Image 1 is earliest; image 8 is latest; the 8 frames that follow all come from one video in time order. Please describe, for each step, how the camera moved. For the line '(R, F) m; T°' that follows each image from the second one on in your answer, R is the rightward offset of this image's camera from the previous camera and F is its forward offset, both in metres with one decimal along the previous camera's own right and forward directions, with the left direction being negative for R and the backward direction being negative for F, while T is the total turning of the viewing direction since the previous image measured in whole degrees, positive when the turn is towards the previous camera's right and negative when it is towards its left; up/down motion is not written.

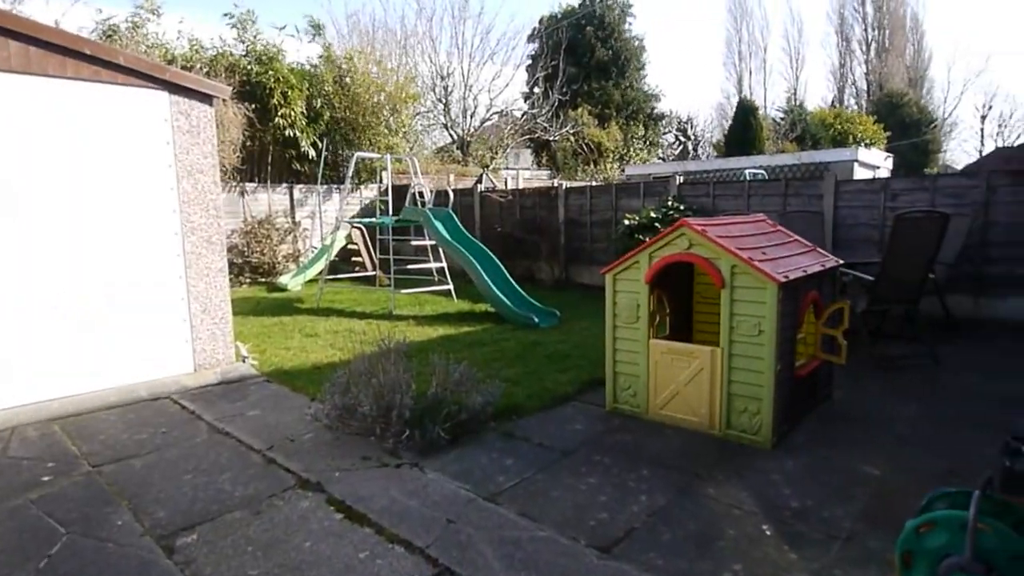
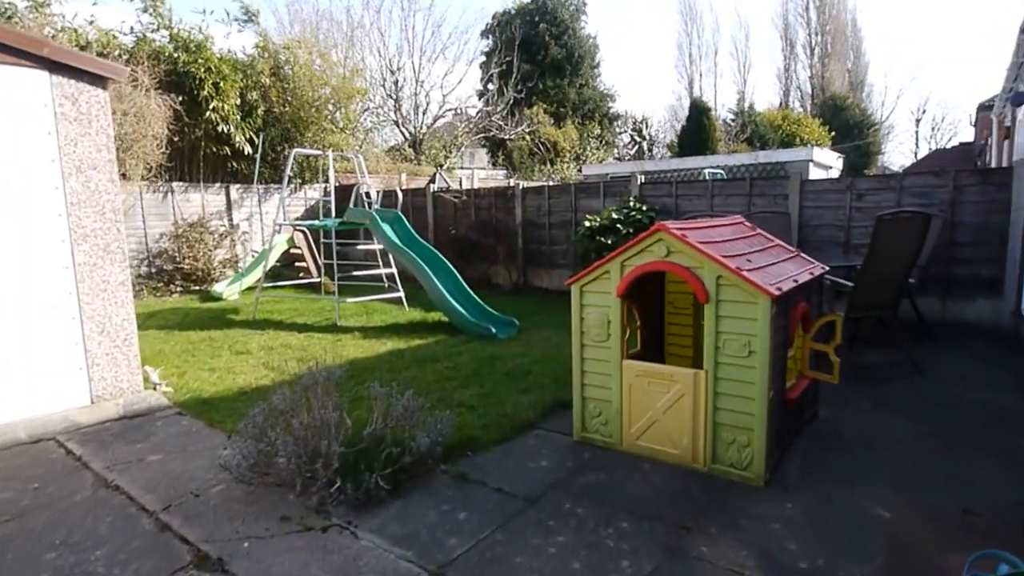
(0.0, +0.5) m; +4°
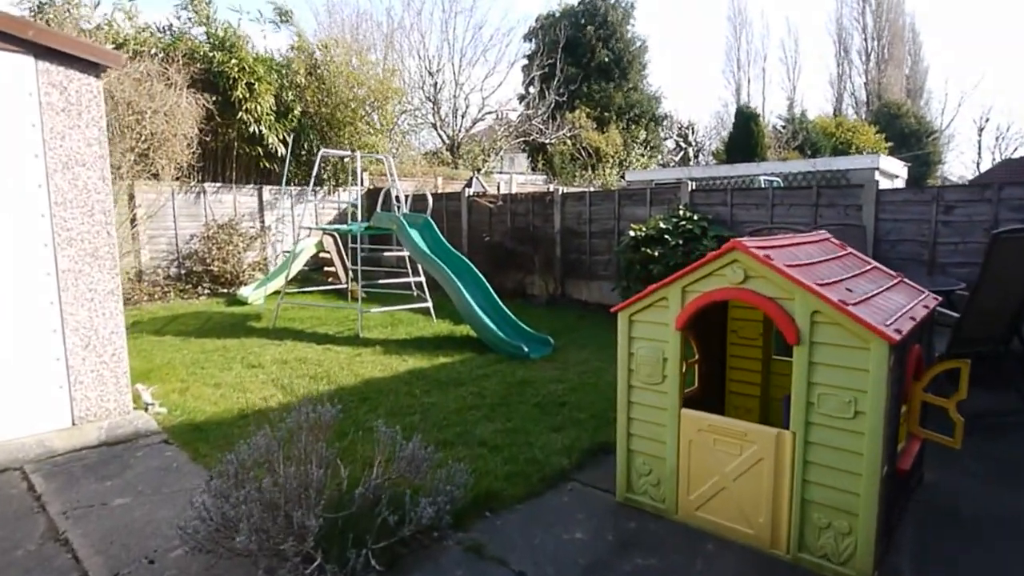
(0.0, +0.6) m; -4°
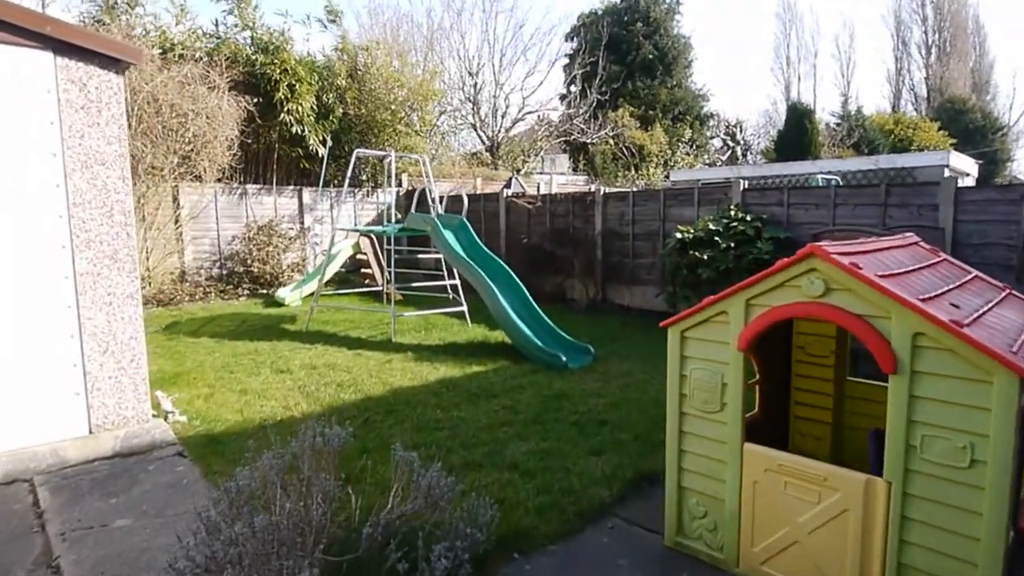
(0.0, +0.3) m; -4°
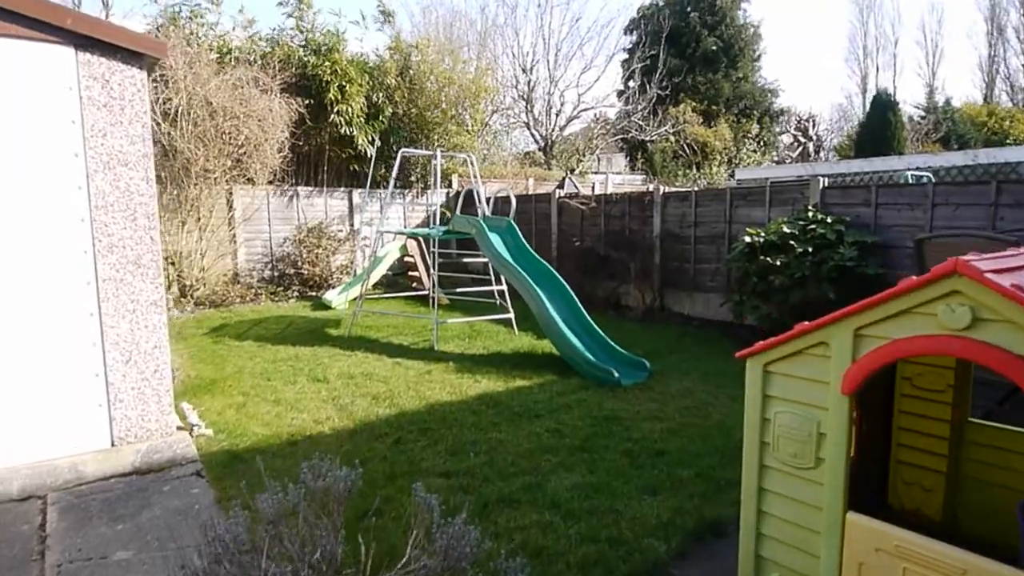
(+0.1, +0.4) m; -5°
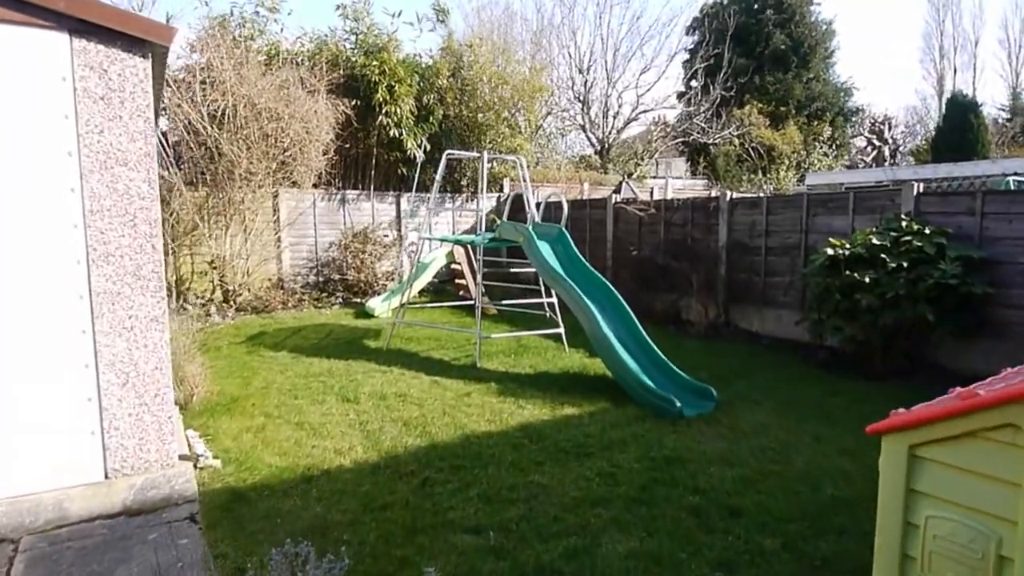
(0.0, +0.5) m; -5°
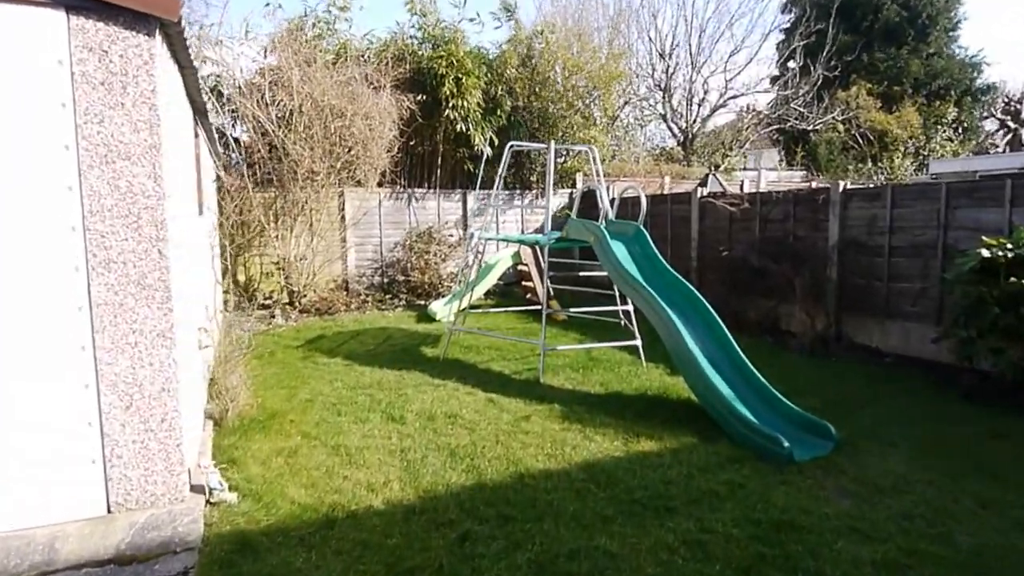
(+0.1, +0.6) m; -8°
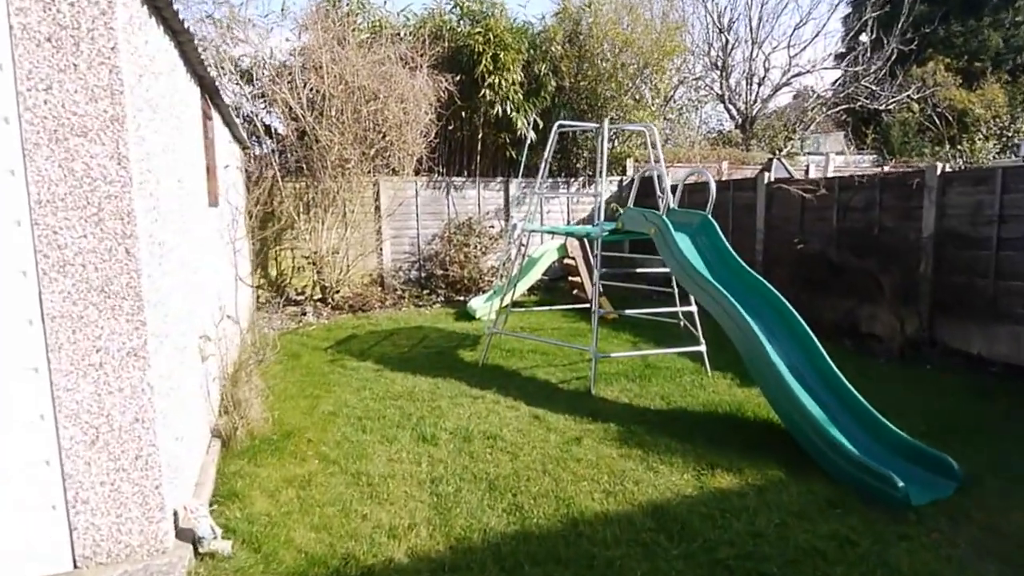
(0.0, +0.6) m; -4°
